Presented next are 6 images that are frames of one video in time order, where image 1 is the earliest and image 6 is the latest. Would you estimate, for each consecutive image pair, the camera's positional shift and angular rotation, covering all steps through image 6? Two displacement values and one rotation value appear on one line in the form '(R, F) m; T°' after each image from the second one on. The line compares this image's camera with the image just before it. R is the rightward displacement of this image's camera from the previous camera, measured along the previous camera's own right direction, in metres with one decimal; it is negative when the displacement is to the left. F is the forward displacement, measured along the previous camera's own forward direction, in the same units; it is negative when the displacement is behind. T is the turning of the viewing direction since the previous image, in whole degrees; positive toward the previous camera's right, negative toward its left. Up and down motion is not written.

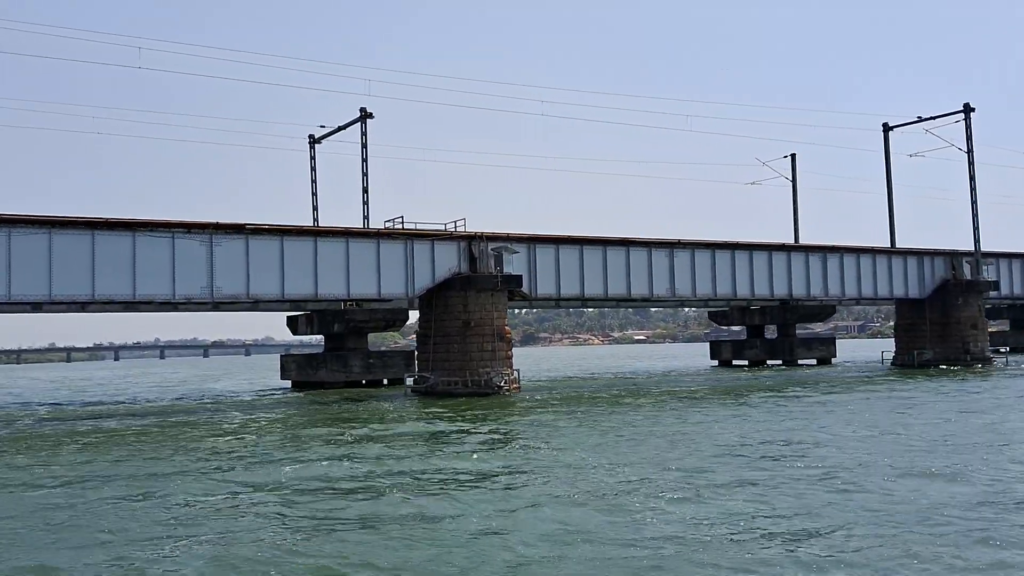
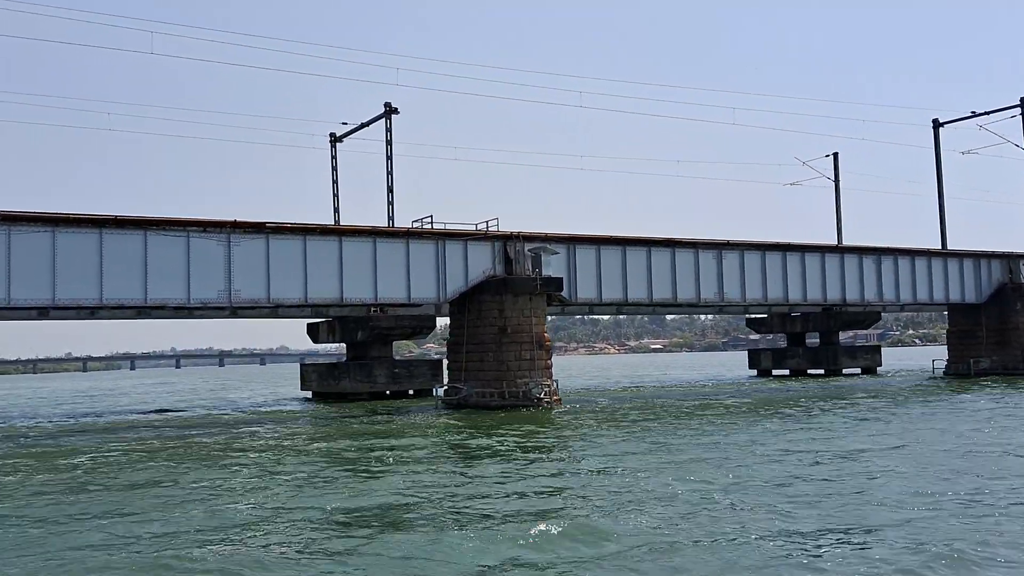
(-1.0, +3.0) m; -1°
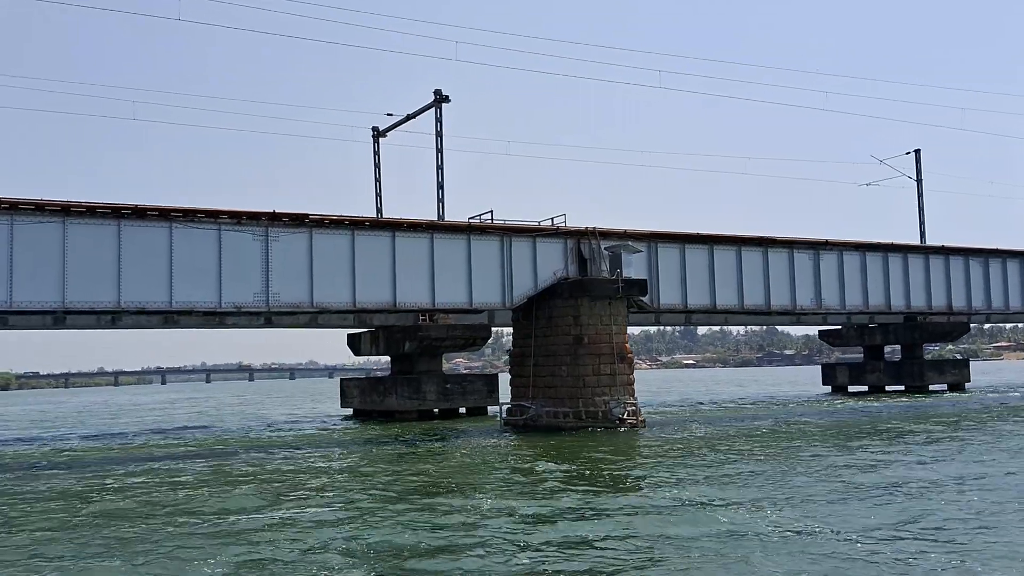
(-1.7, +4.8) m; -2°
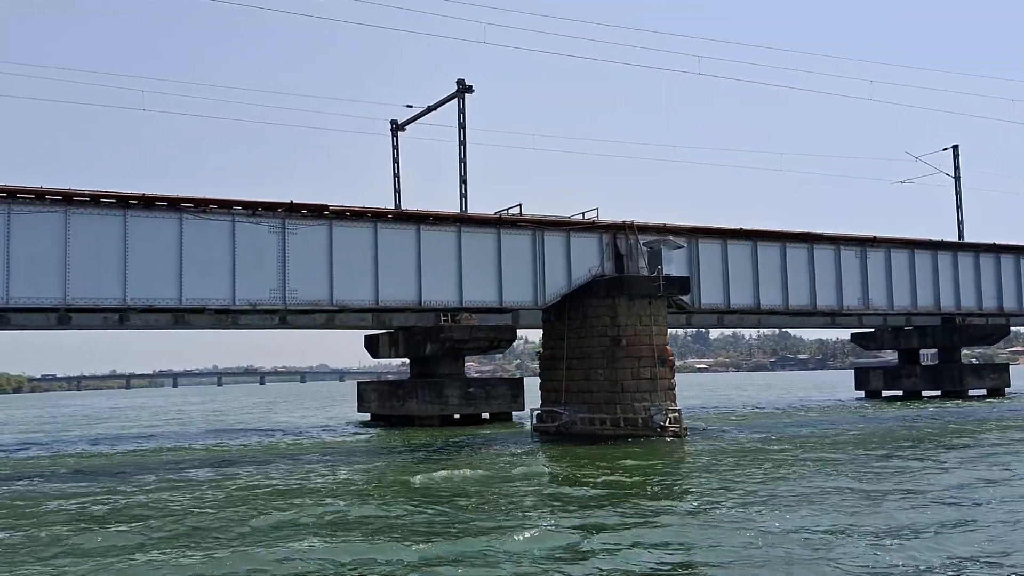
(-0.7, +2.1) m; -1°
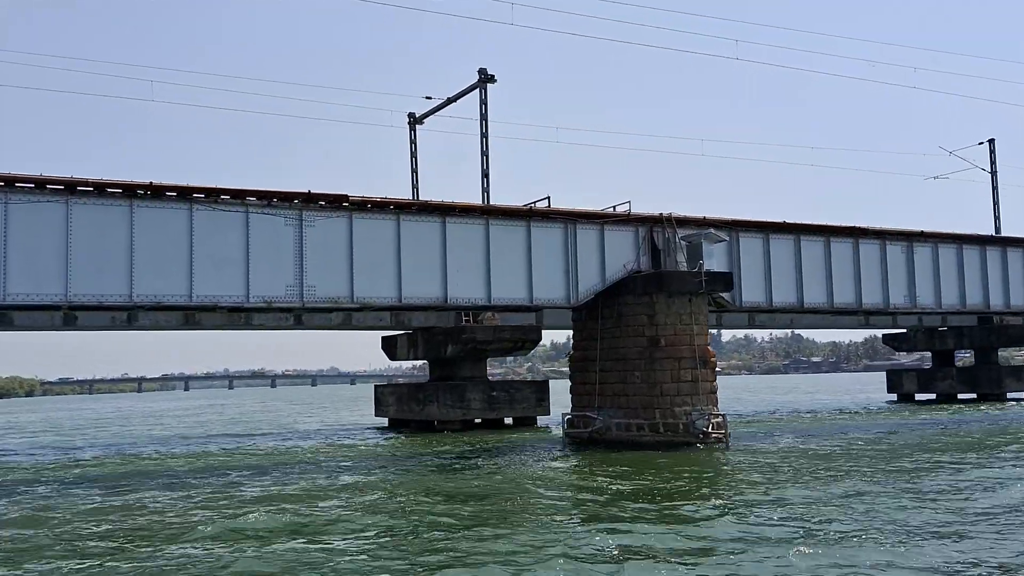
(-0.6, +1.8) m; -1°
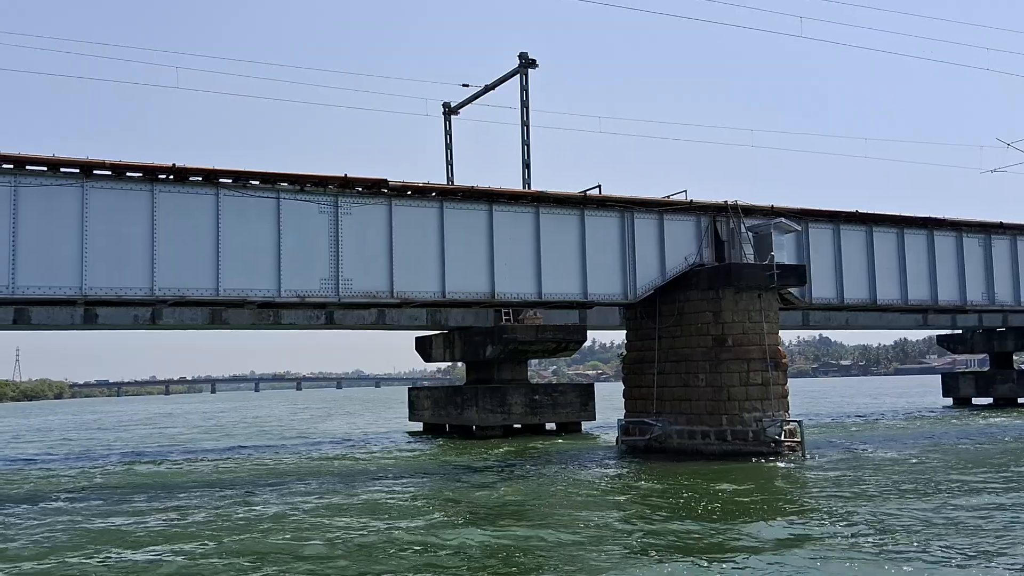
(-0.8, +2.2) m; -1°
